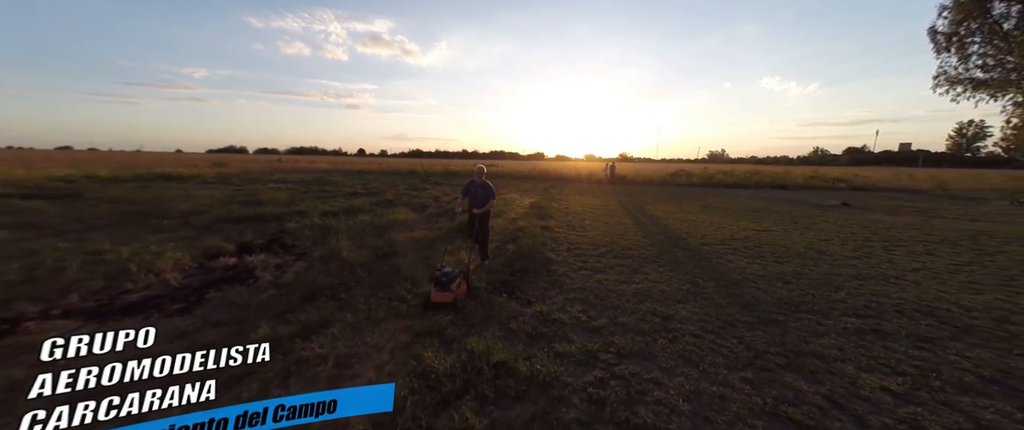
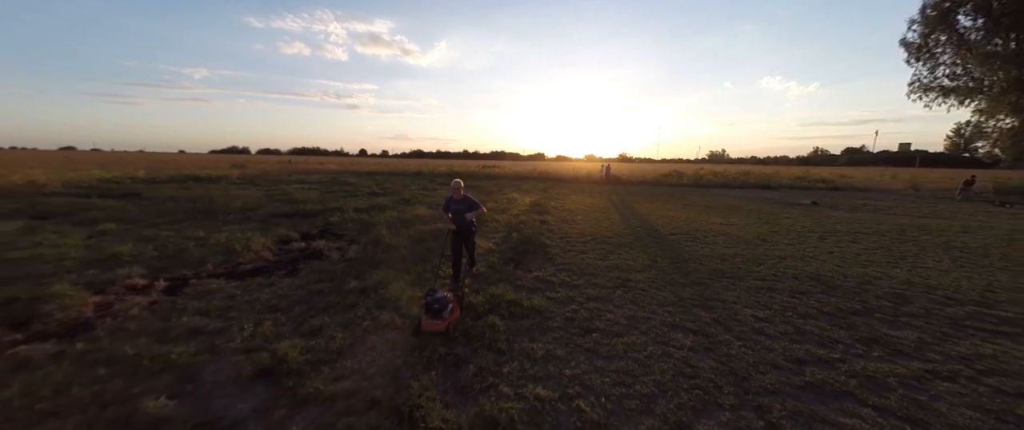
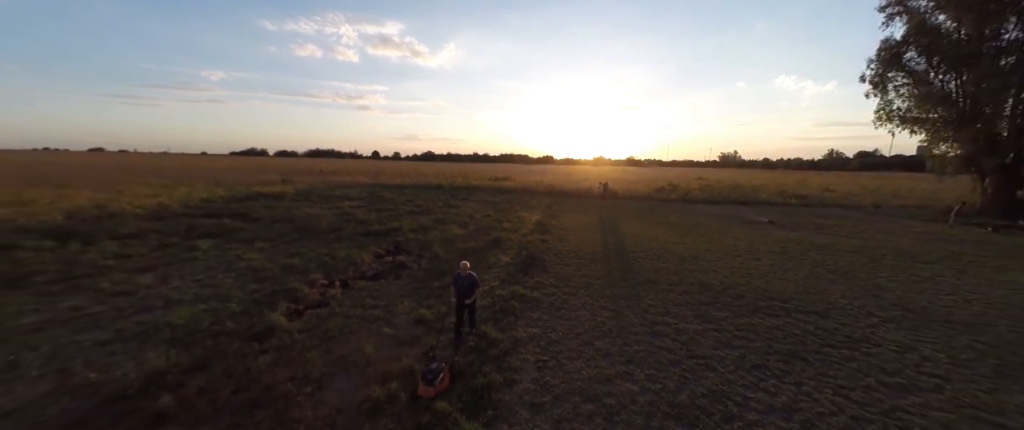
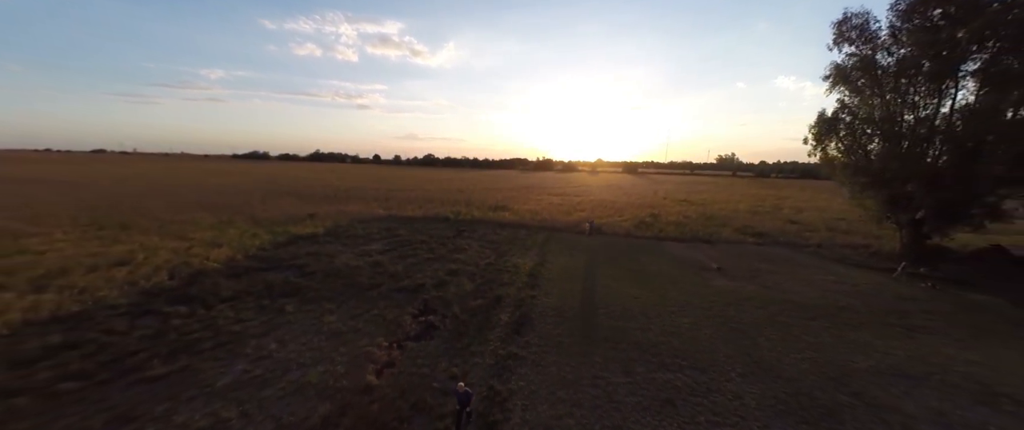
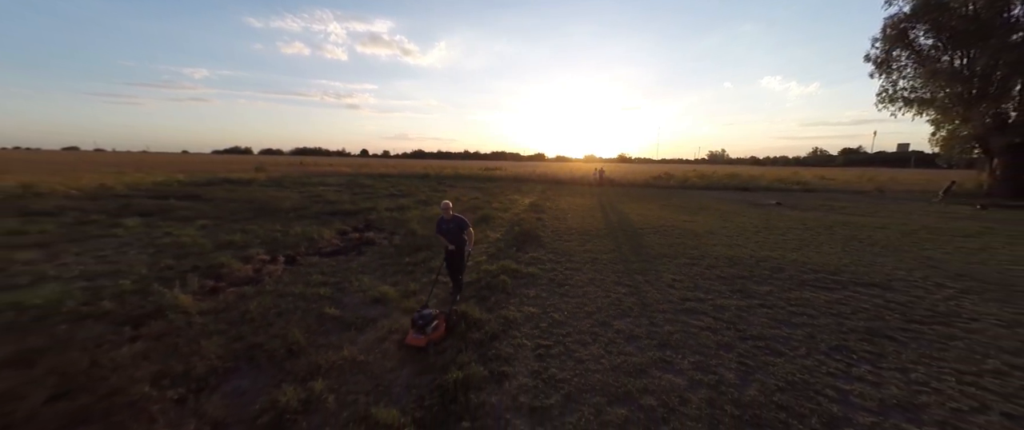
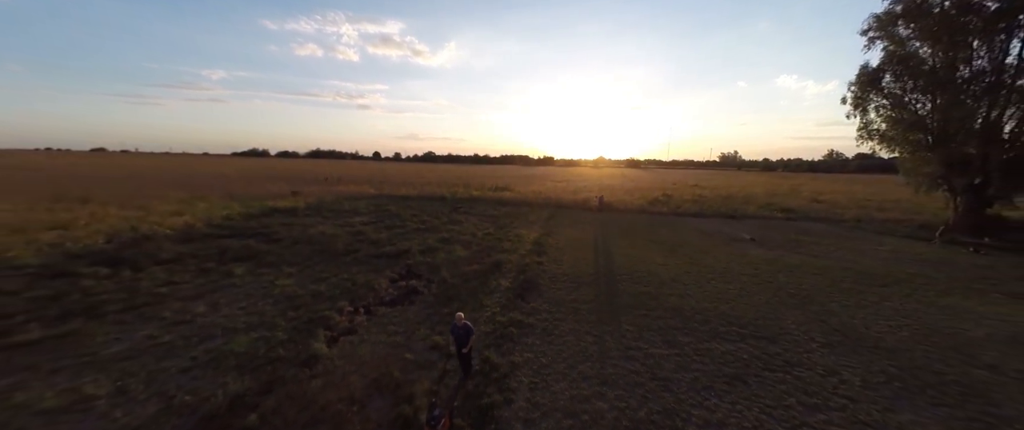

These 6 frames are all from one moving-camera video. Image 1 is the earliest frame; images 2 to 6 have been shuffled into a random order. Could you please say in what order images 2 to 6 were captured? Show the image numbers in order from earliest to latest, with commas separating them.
2, 5, 3, 6, 4
